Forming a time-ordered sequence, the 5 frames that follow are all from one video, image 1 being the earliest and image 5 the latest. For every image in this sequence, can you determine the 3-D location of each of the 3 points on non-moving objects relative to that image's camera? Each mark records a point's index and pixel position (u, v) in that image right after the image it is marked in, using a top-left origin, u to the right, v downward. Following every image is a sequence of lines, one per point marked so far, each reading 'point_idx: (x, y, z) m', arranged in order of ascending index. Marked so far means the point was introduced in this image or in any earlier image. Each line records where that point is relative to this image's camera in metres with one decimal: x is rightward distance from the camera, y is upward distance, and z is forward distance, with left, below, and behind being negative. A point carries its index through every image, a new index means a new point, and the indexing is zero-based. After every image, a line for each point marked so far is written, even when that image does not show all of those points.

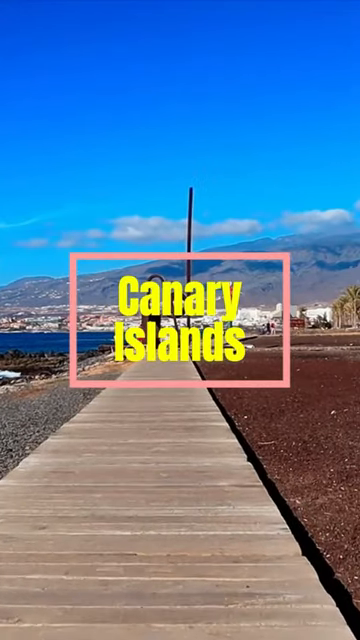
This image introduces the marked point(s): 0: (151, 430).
0: (-0.4, -1.5, +10.4) m
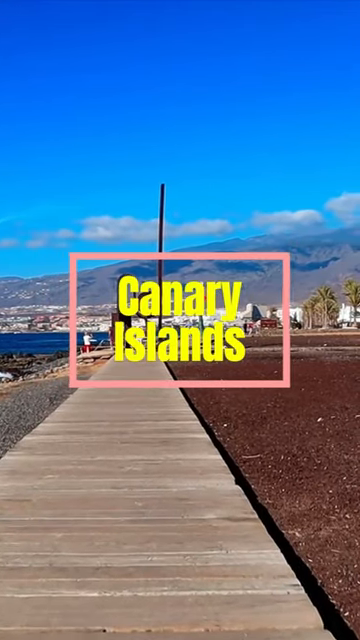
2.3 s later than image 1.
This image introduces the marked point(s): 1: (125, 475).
0: (-0.7, -1.5, +9.2) m
1: (-0.5, -1.5, +7.4) m
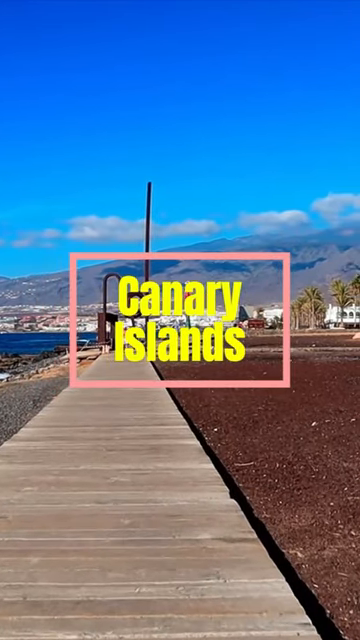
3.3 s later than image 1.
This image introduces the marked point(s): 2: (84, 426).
0: (-0.8, -1.5, +8.6) m
1: (-0.6, -1.5, +6.8) m
2: (-1.4, -1.6, +10.9) m
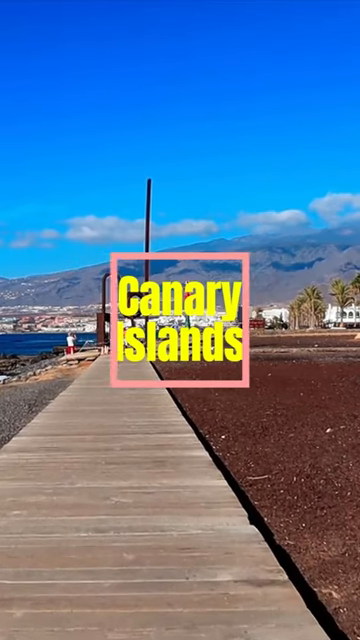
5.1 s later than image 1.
0: (-0.7, -1.5, +7.8) m
1: (-0.5, -1.5, +5.9) m
2: (-1.3, -1.5, +10.0) m
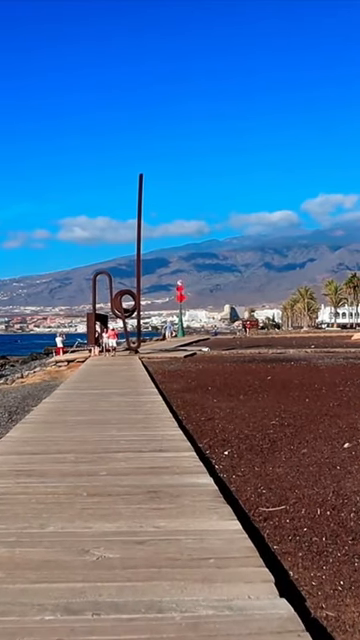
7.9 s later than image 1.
0: (-0.7, -1.5, +6.3) m
1: (-0.5, -1.5, +4.4) m
2: (-1.3, -1.5, +8.5) m
